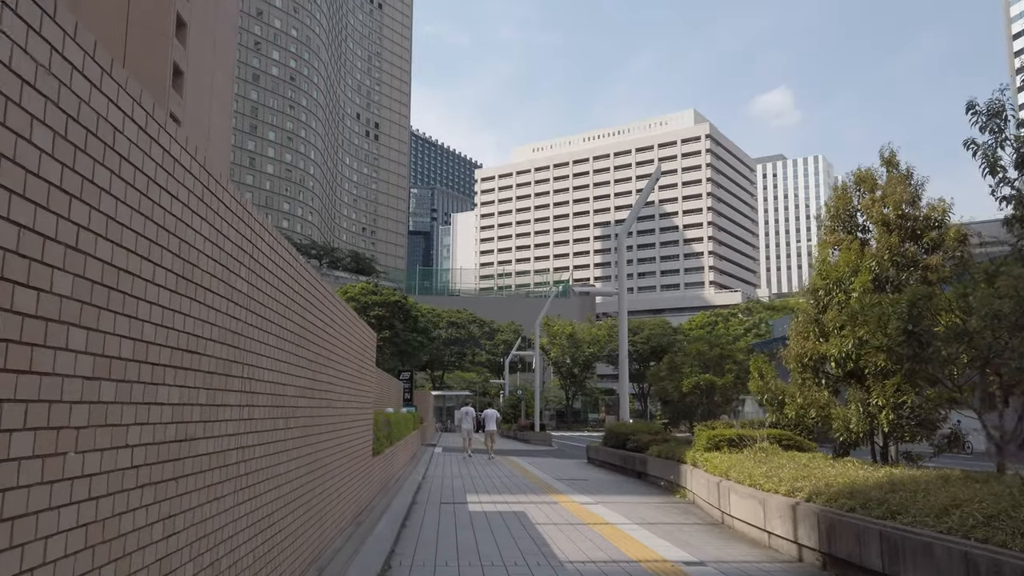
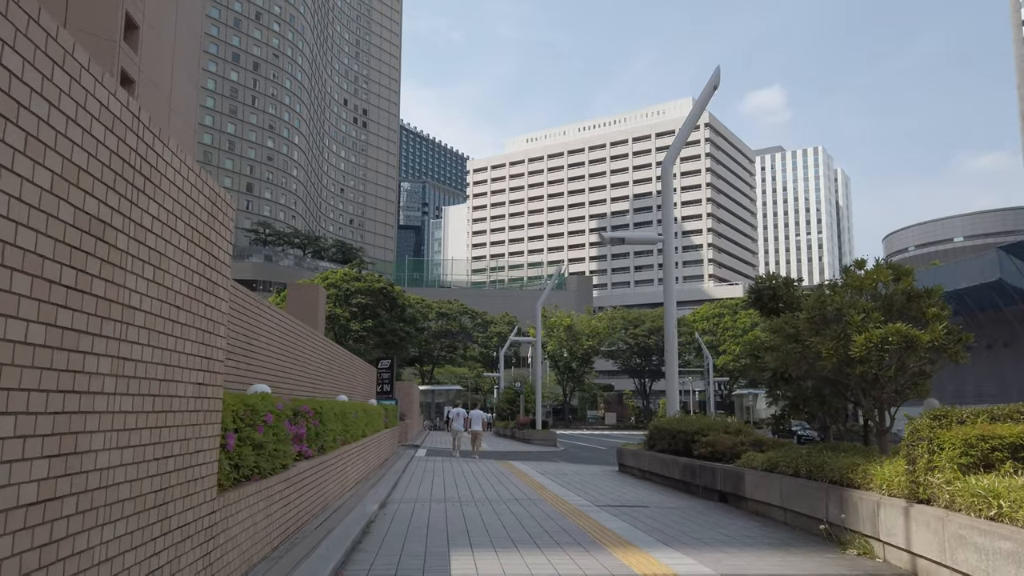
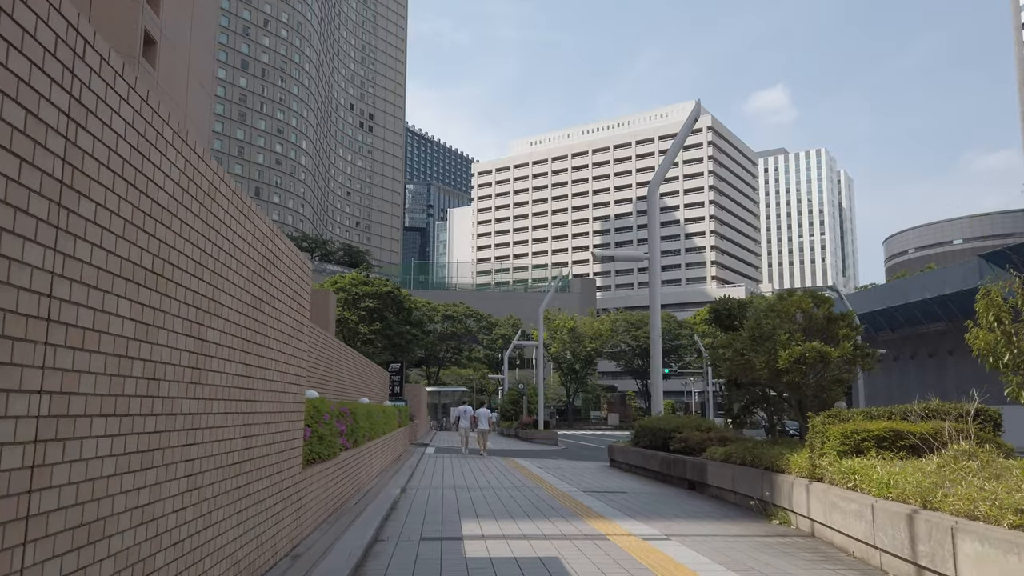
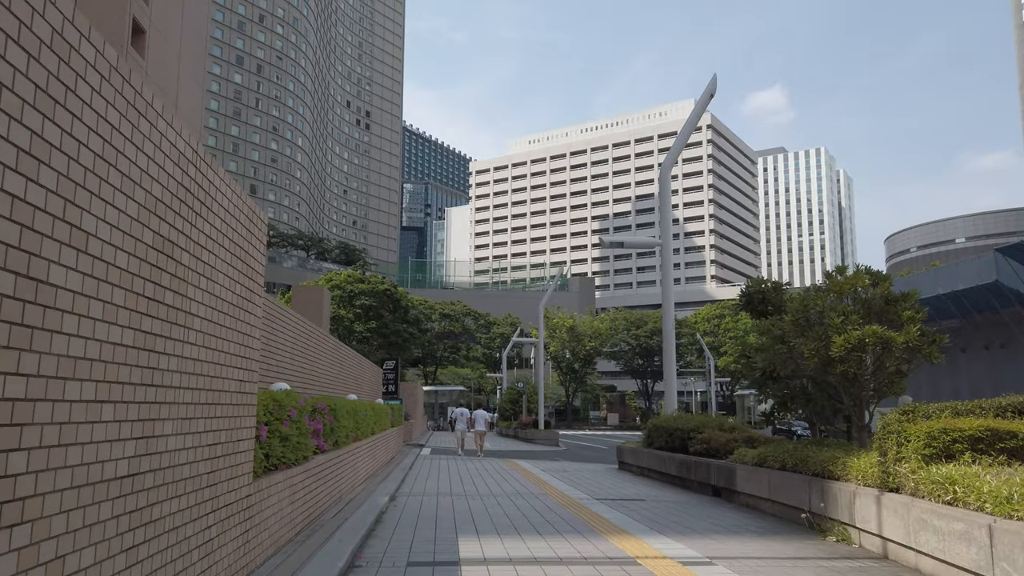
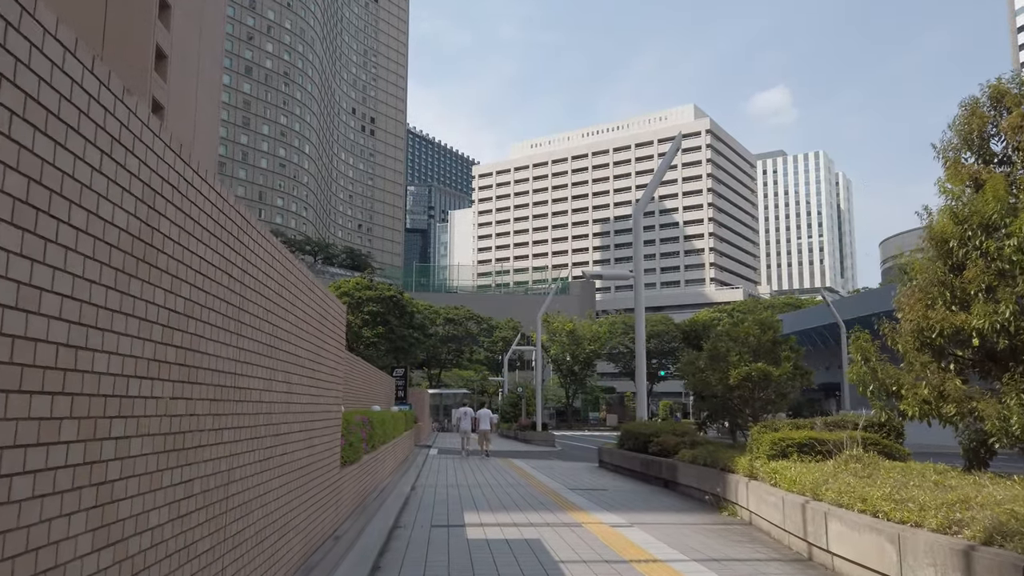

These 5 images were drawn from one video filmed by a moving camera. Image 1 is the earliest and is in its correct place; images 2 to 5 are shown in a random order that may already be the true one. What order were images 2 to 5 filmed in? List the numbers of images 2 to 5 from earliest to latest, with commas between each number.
5, 3, 4, 2
